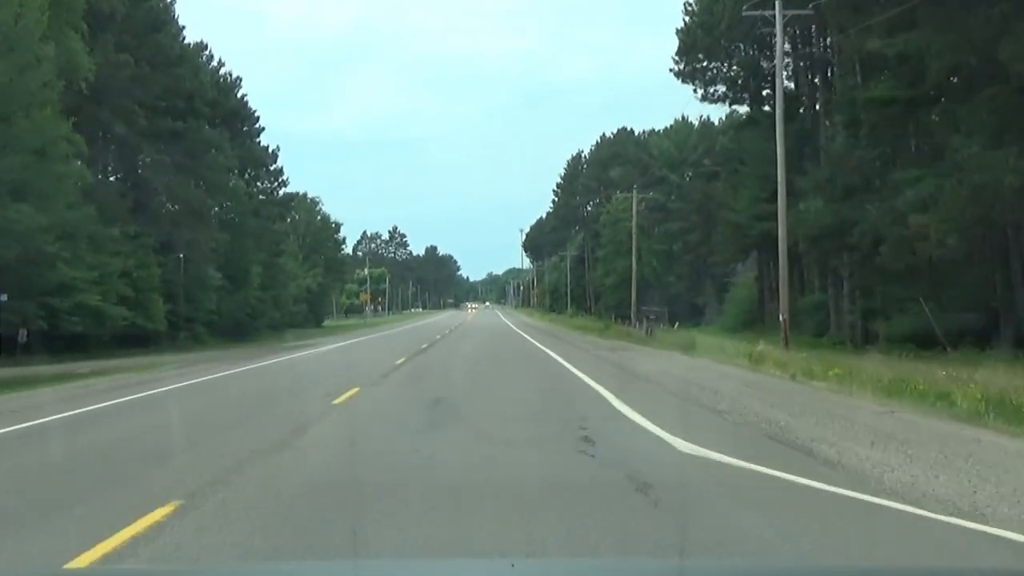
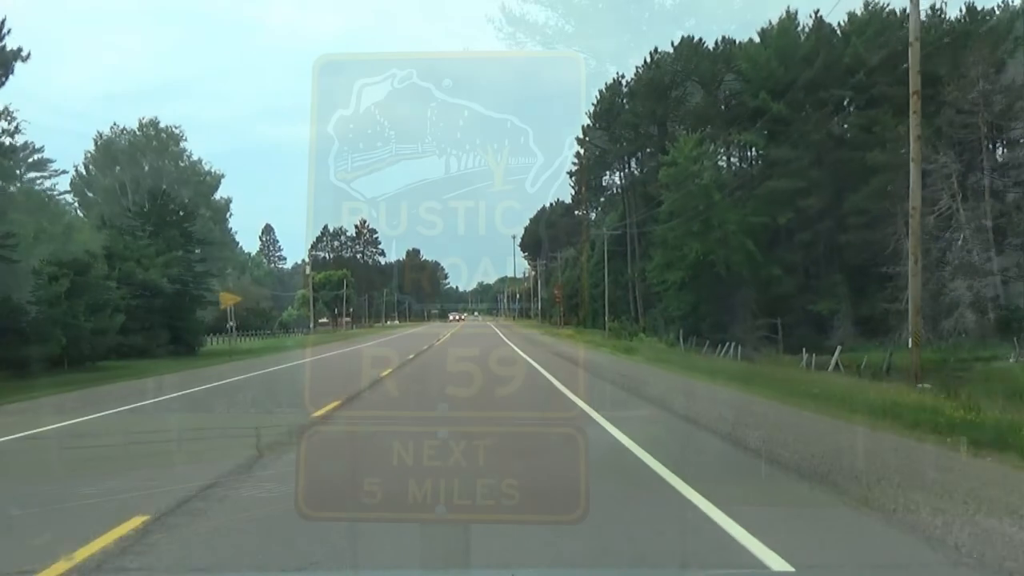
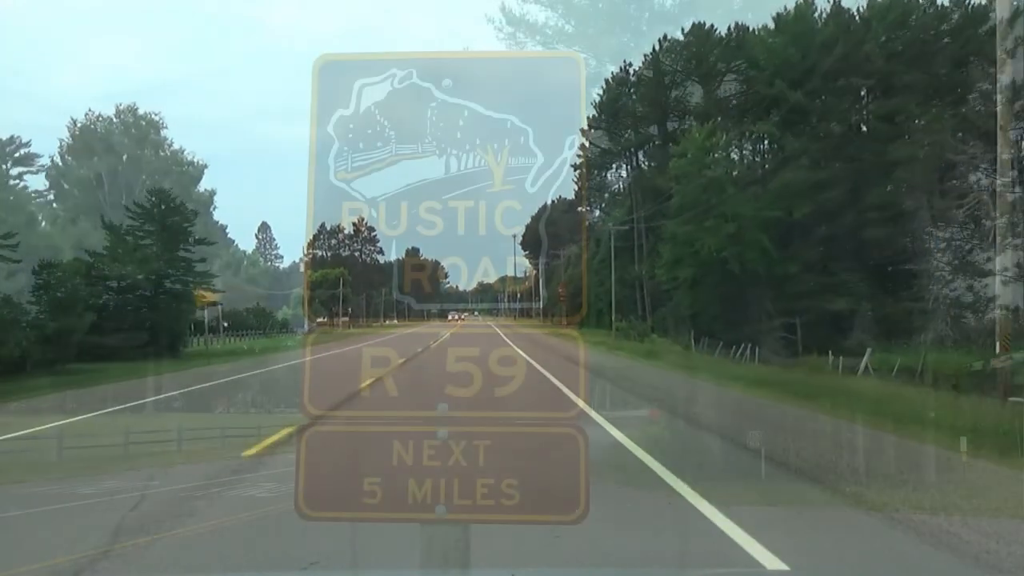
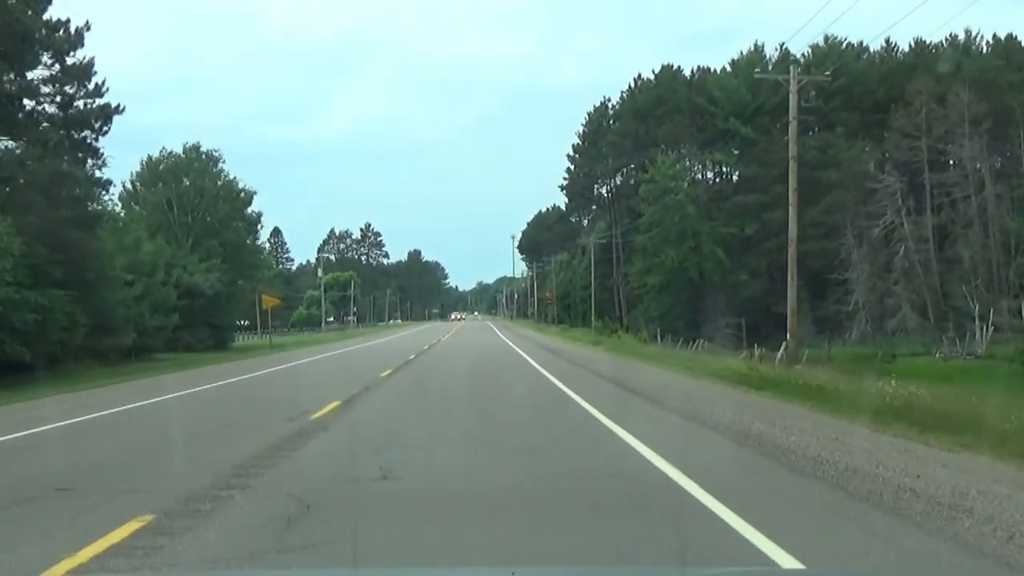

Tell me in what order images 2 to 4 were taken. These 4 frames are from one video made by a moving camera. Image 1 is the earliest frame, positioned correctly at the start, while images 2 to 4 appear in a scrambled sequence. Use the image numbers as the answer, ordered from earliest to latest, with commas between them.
4, 2, 3
